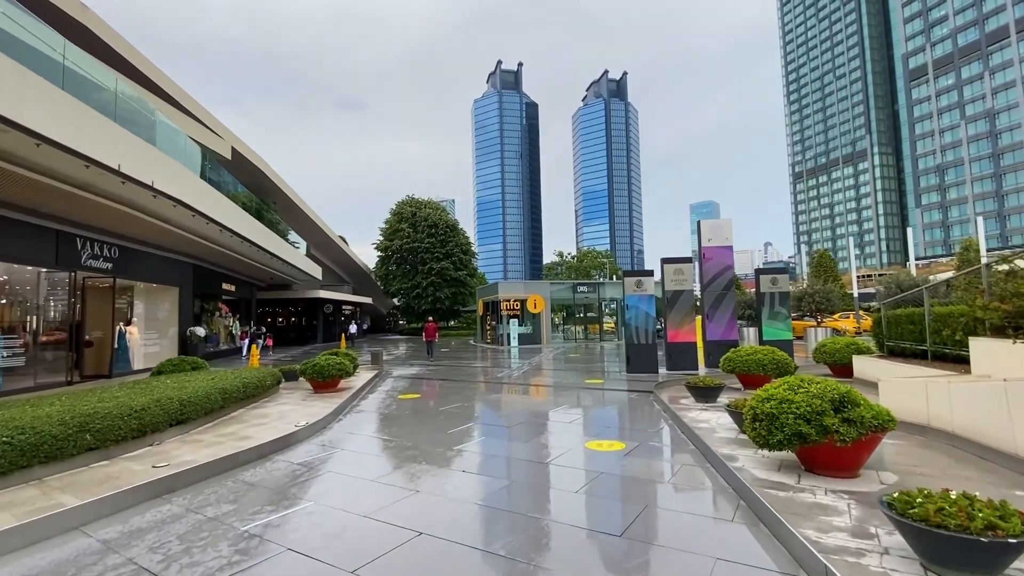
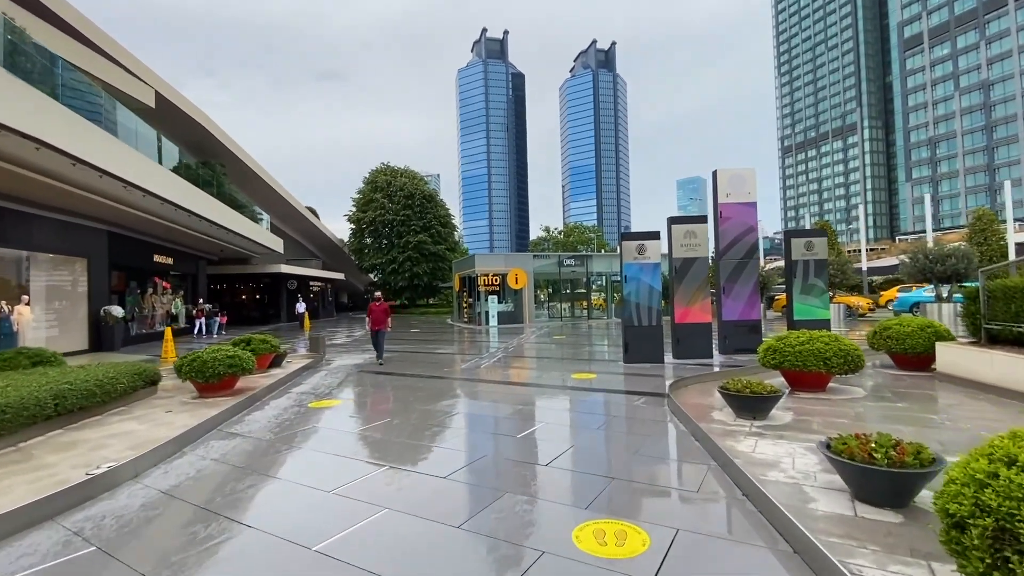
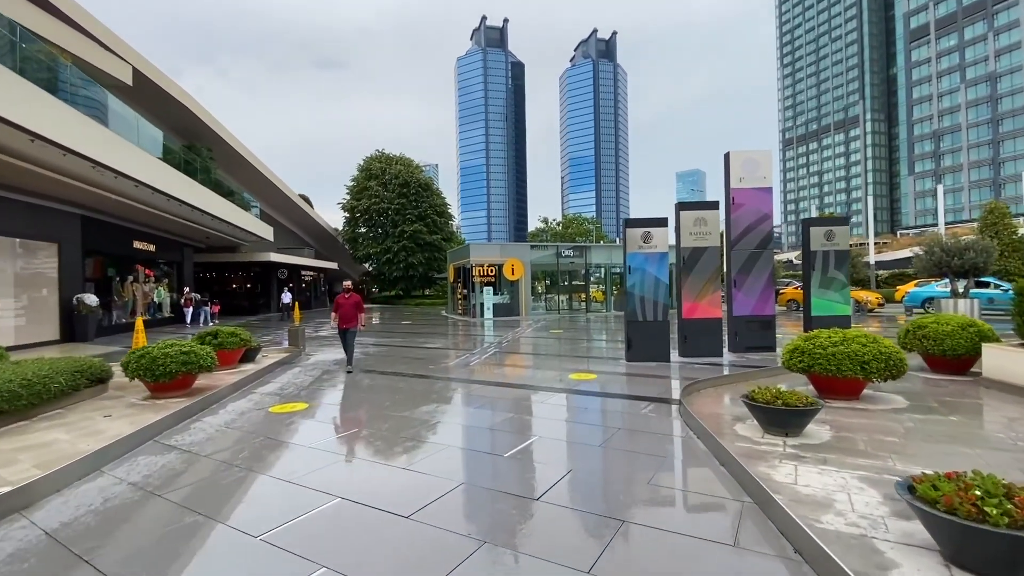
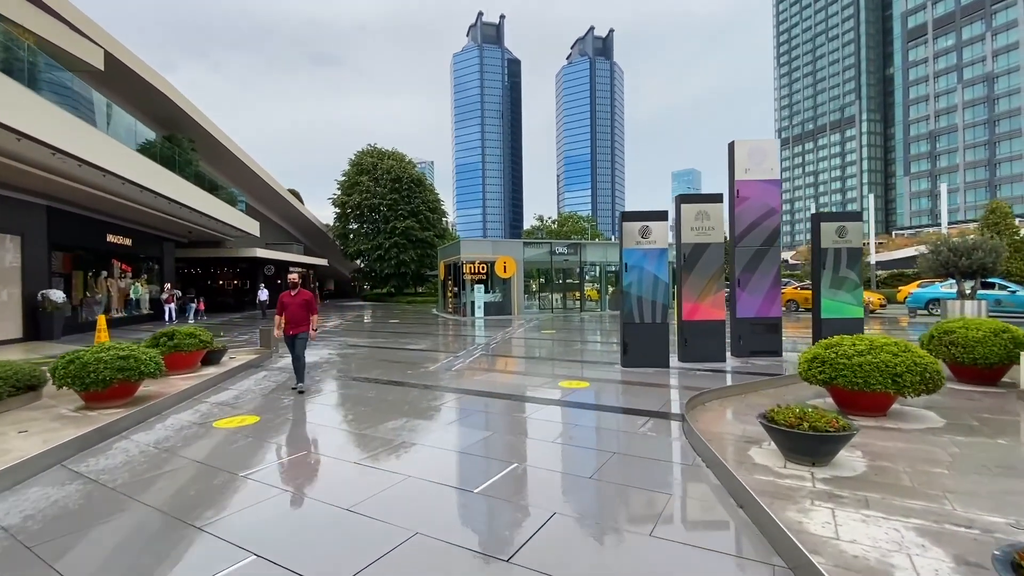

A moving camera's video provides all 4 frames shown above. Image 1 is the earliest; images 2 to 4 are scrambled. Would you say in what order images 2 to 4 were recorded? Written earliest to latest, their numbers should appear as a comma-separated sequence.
2, 3, 4
